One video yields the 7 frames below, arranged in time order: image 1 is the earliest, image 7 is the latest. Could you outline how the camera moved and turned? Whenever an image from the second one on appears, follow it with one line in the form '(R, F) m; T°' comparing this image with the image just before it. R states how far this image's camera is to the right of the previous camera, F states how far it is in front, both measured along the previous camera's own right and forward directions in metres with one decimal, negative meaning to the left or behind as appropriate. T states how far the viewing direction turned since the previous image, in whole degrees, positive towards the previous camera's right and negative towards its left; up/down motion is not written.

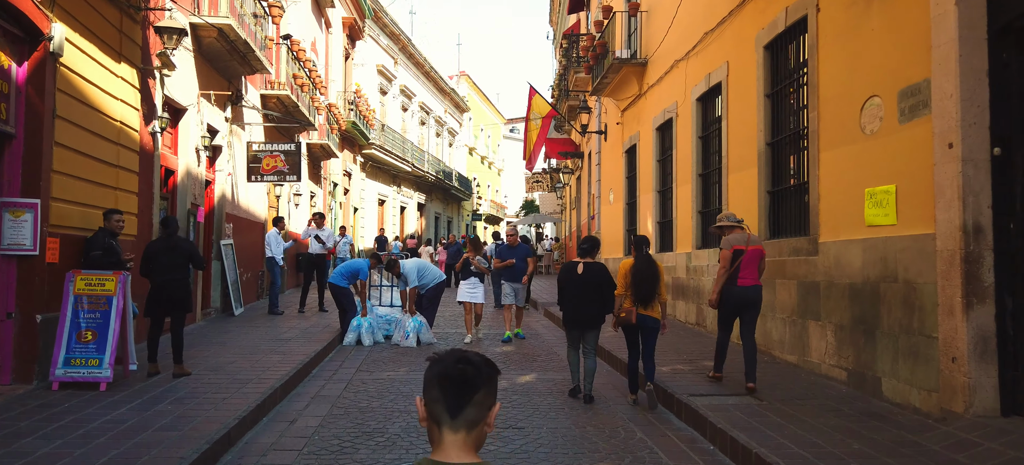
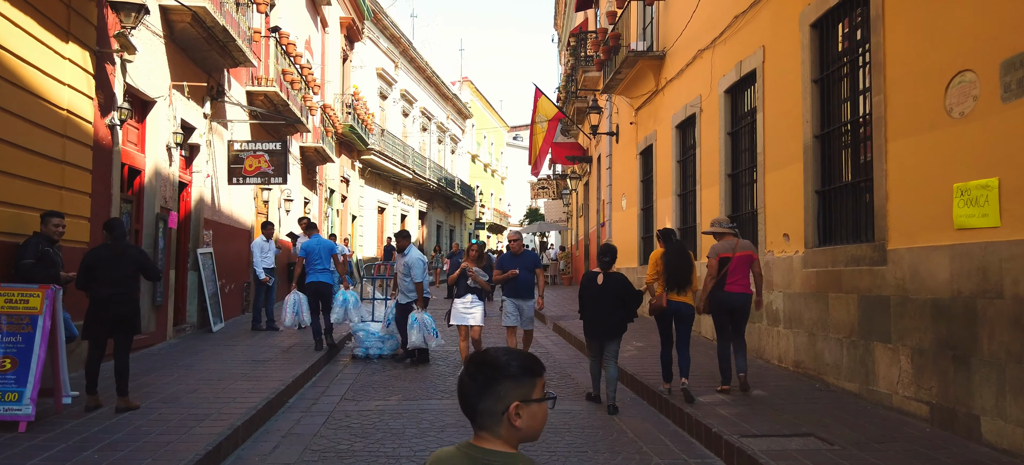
(-0.1, +1.2) m; 0°
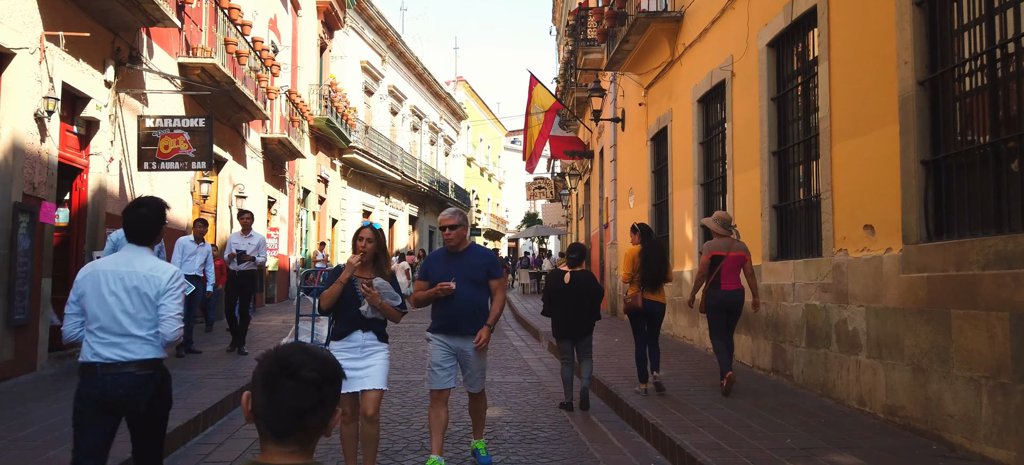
(+0.2, +2.4) m; 0°
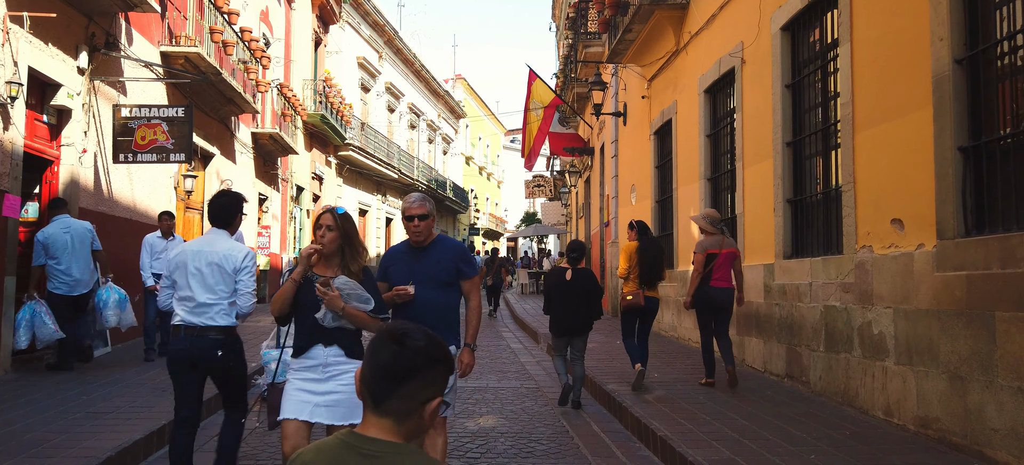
(0.0, +0.5) m; 0°
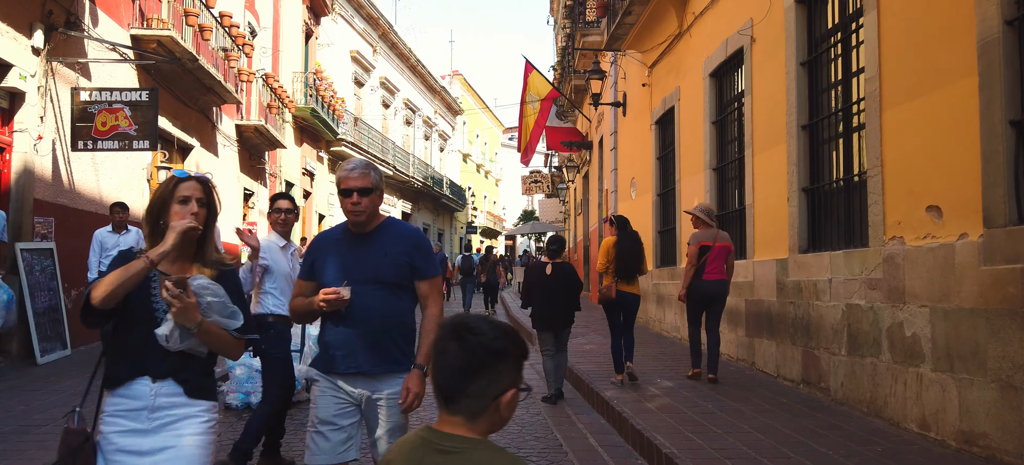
(+0.1, +0.7) m; 0°
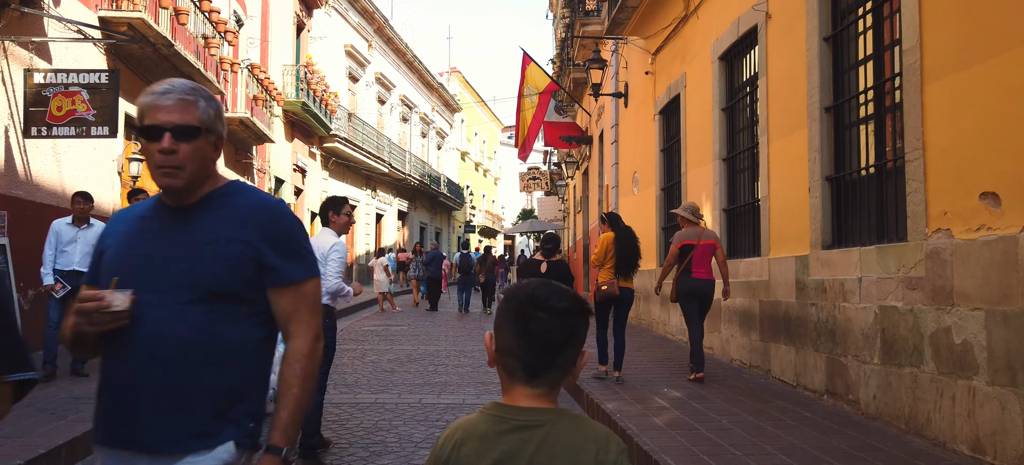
(+0.1, +0.7) m; 0°
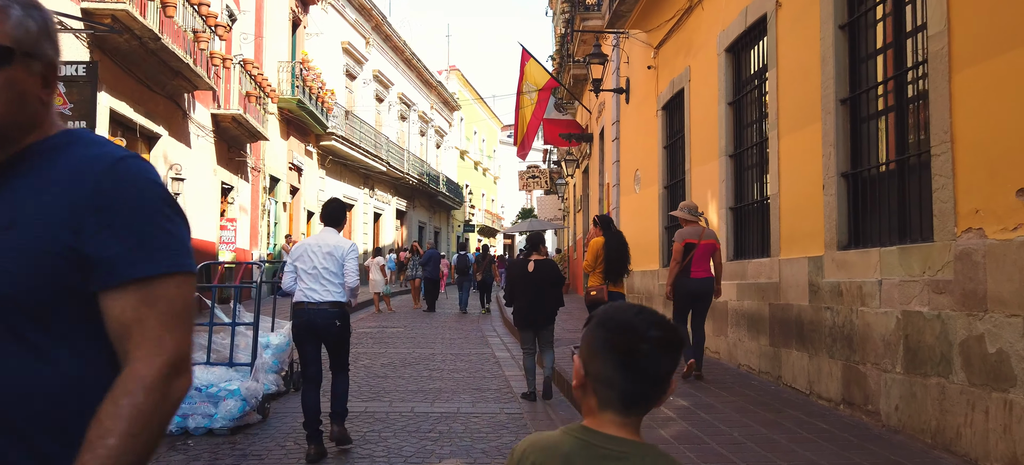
(0.0, +0.4) m; 0°
